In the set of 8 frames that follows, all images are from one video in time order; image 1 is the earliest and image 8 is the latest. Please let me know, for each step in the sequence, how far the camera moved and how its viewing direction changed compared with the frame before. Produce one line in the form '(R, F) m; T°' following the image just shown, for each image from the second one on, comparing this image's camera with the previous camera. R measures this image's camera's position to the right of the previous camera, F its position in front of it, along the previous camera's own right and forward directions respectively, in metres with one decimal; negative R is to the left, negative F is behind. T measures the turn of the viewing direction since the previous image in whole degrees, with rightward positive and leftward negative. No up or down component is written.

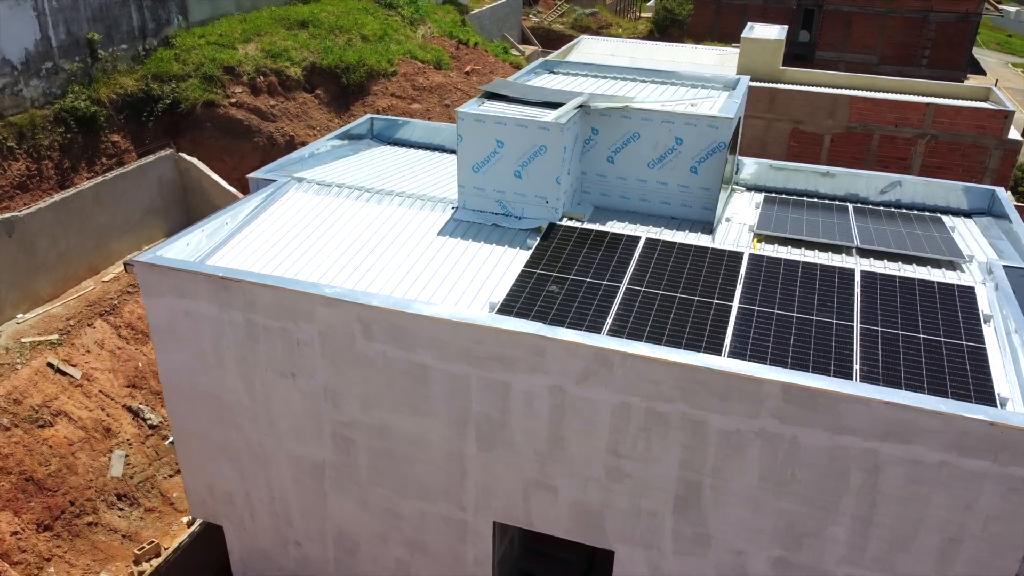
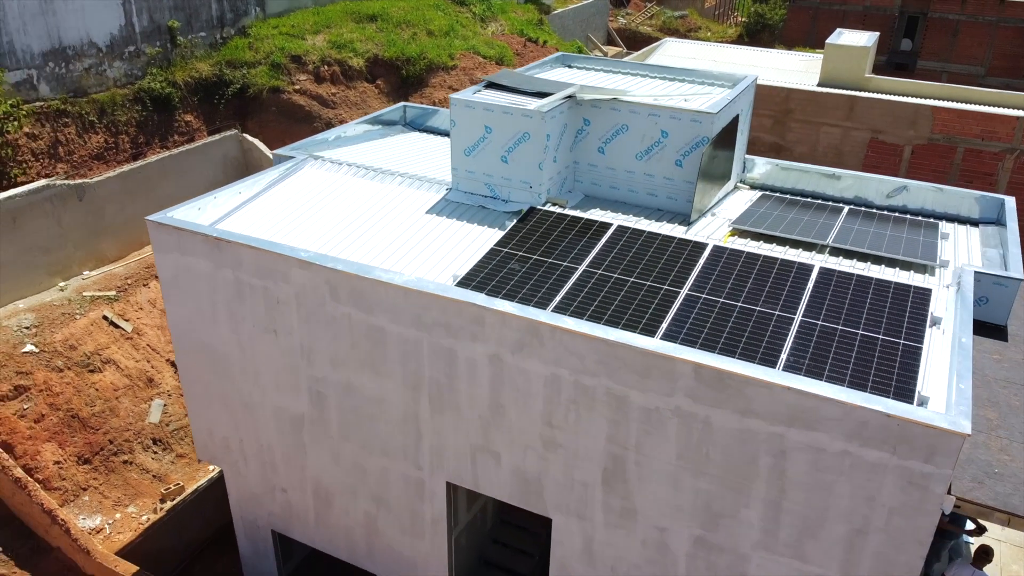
(+1.6, -0.4) m; -7°
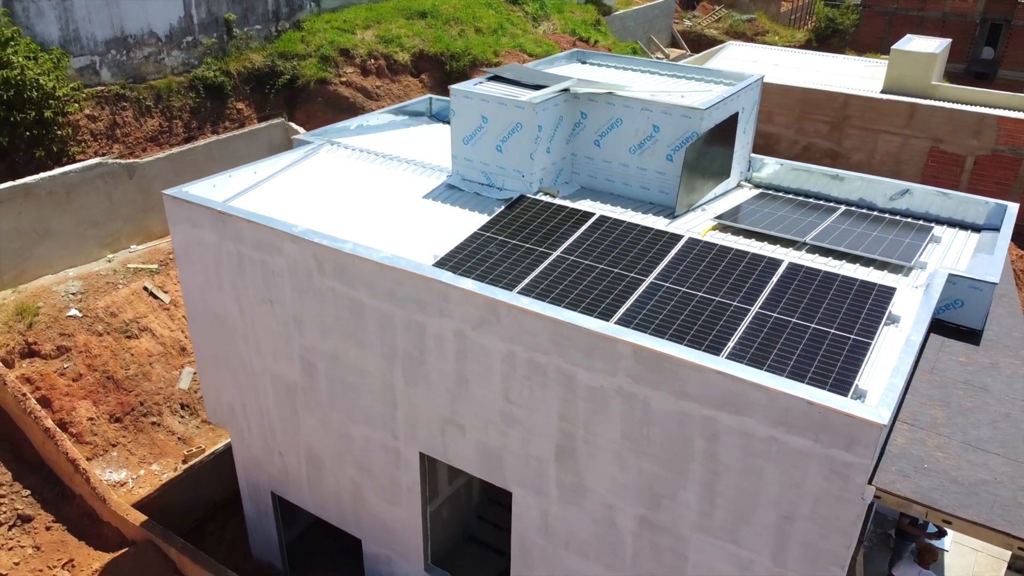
(+1.2, -0.3) m; -5°
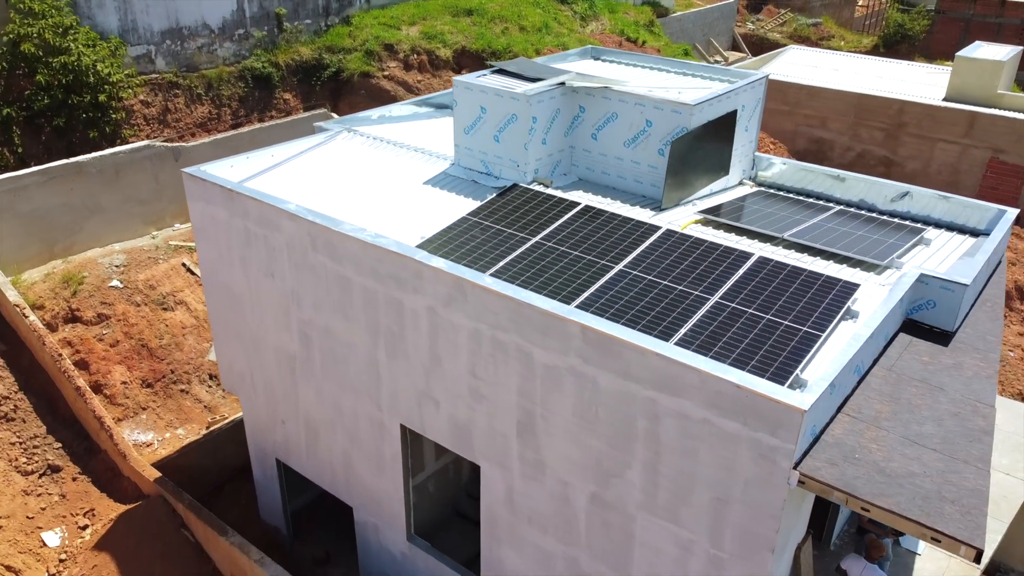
(+1.1, -0.3) m; -5°
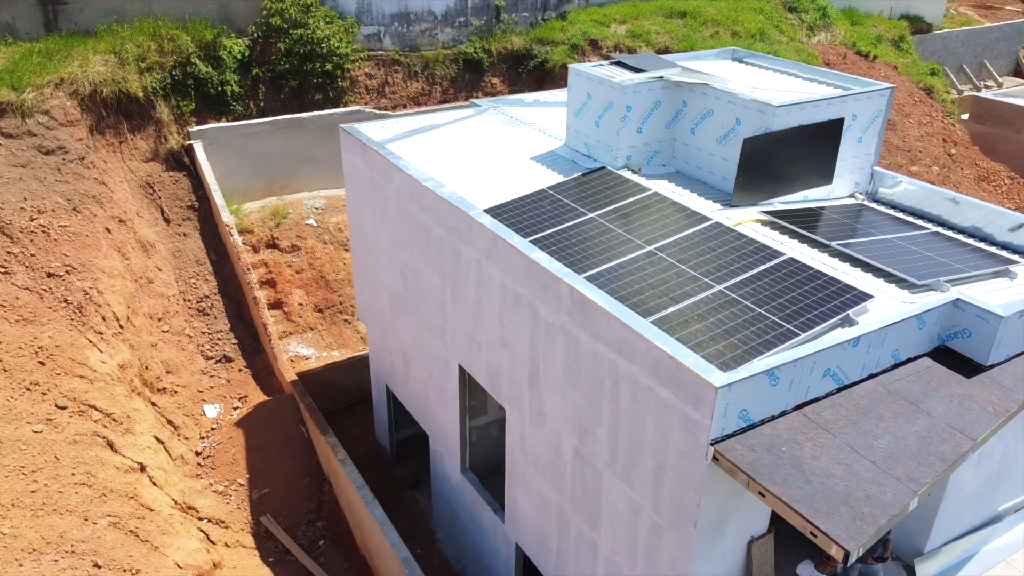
(+2.8, -0.5) m; -18°
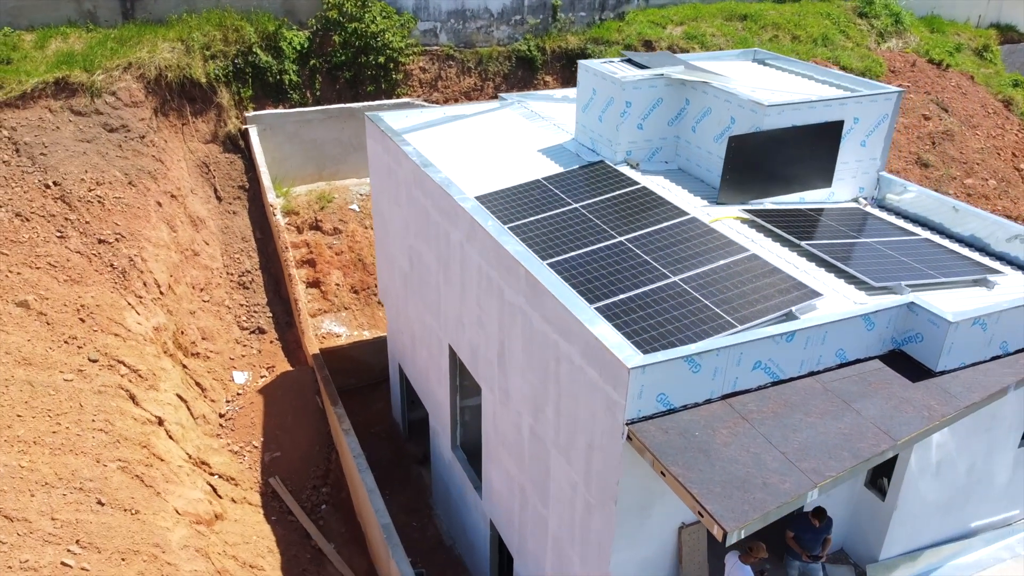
(+1.5, -0.3) m; -6°
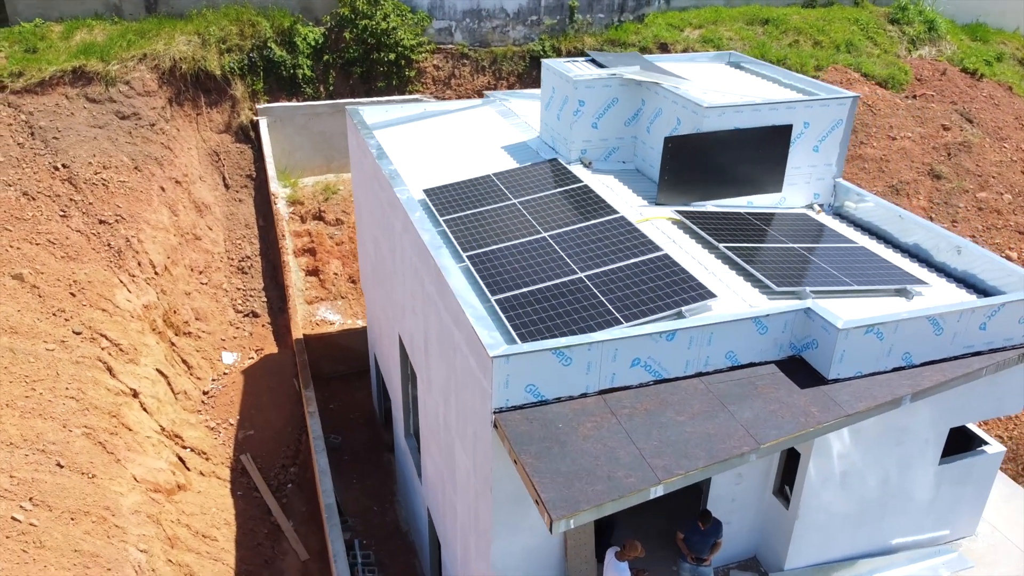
(+1.8, -0.1) m; -5°
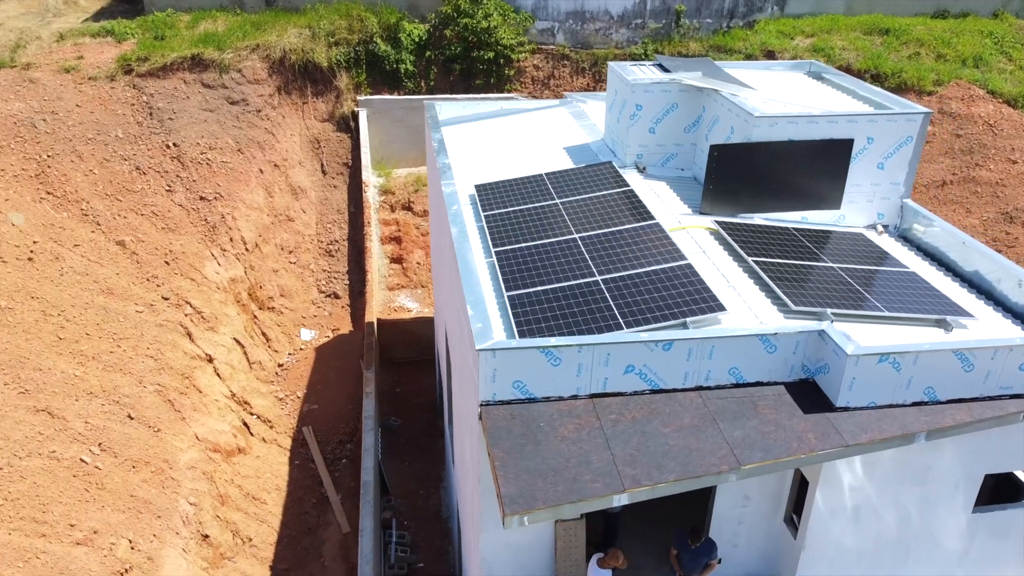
(+1.2, 0.0) m; -9°
